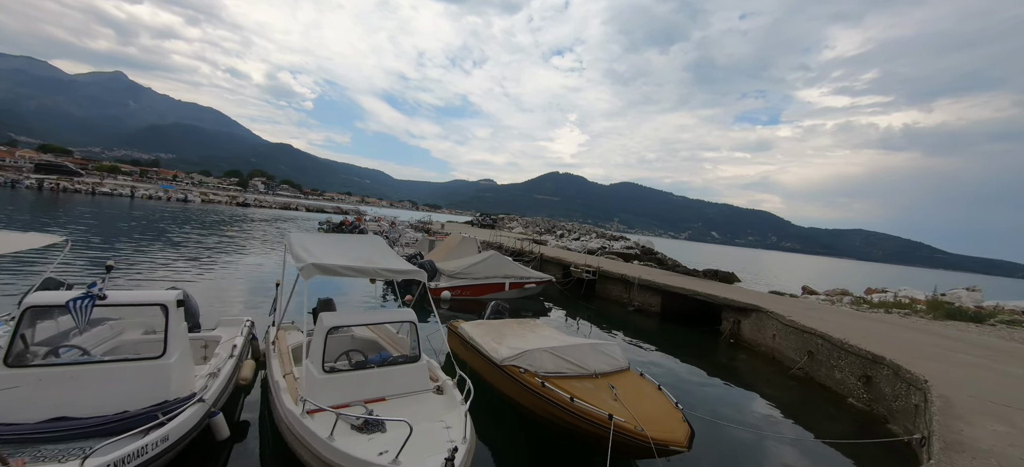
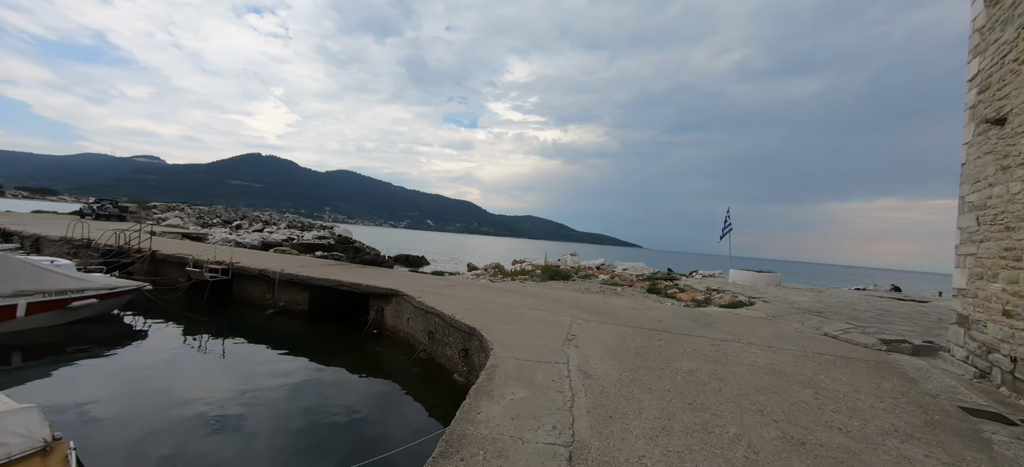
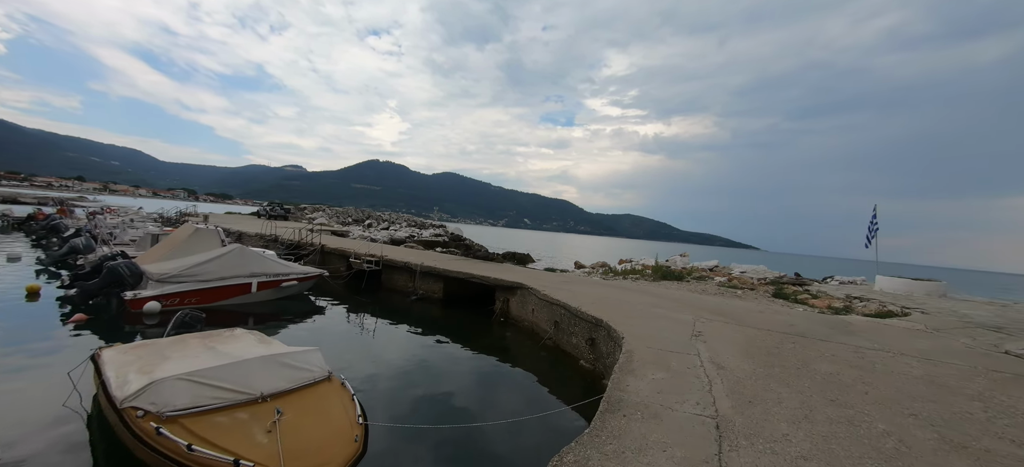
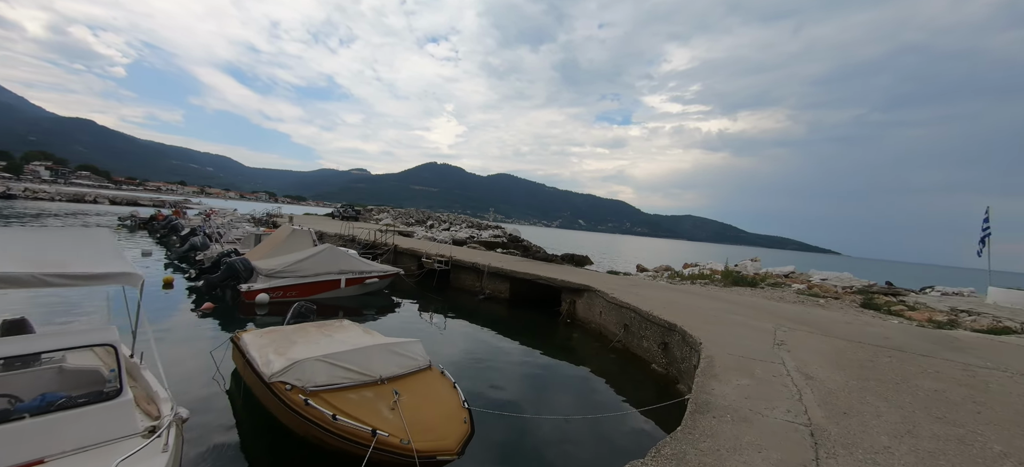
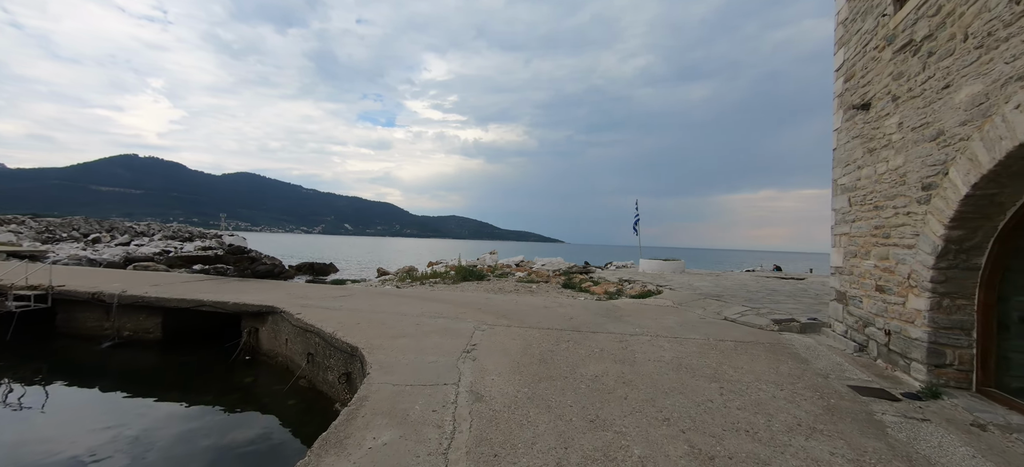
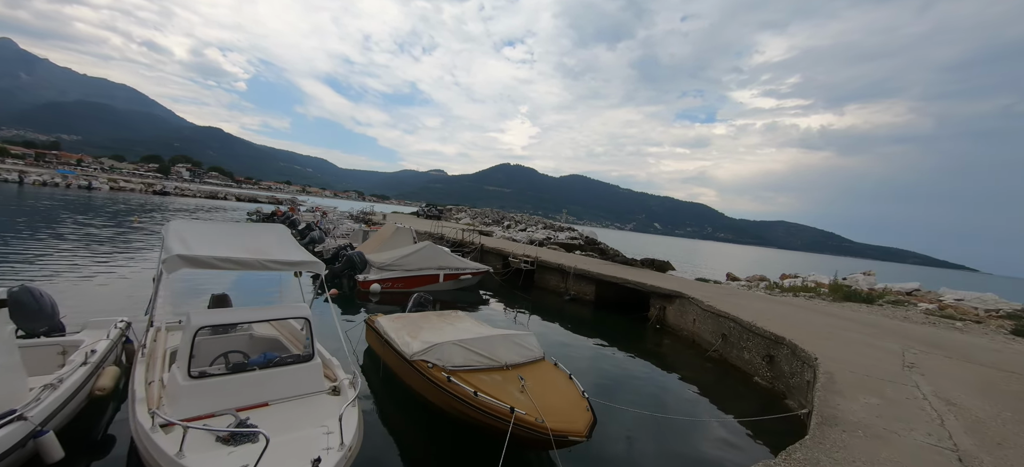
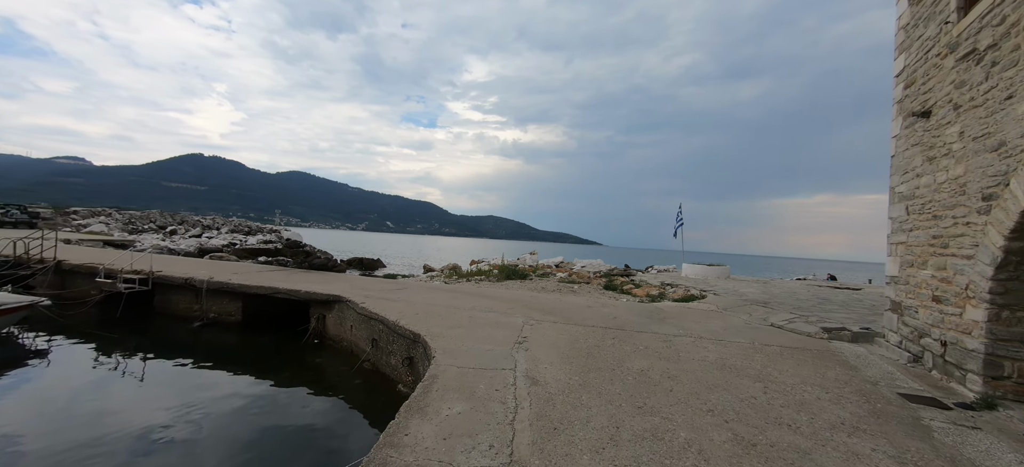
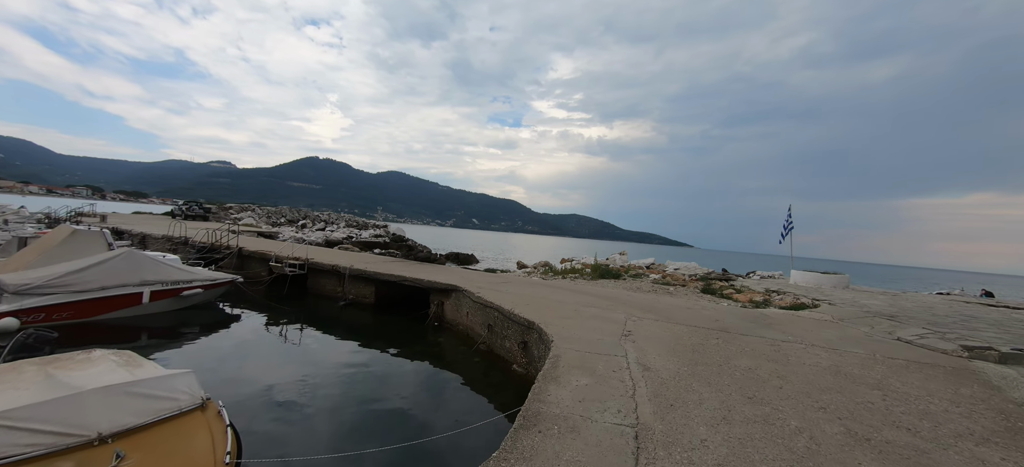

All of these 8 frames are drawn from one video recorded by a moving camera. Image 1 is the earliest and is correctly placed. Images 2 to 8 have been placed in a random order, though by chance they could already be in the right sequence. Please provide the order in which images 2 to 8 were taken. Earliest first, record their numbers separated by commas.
6, 4, 3, 8, 2, 7, 5
